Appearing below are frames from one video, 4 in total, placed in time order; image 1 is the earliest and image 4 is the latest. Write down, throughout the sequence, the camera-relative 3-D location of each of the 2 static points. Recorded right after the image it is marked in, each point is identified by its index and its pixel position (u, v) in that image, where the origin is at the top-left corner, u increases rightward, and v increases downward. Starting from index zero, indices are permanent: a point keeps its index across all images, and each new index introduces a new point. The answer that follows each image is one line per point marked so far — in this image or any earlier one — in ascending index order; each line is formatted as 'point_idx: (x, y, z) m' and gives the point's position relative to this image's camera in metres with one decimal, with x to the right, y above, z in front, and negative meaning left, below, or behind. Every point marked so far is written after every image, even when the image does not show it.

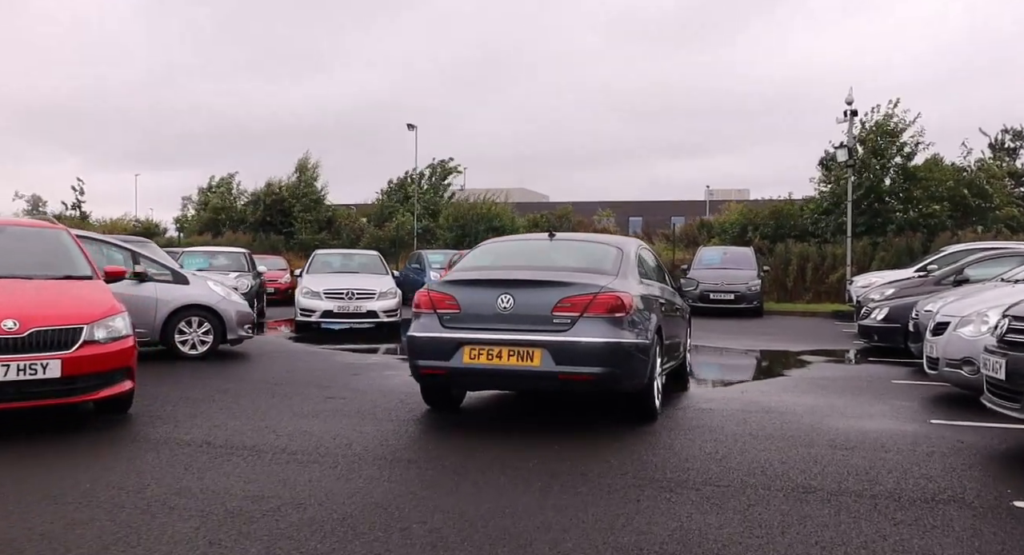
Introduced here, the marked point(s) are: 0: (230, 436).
0: (-1.9, -1.1, +5.7) m
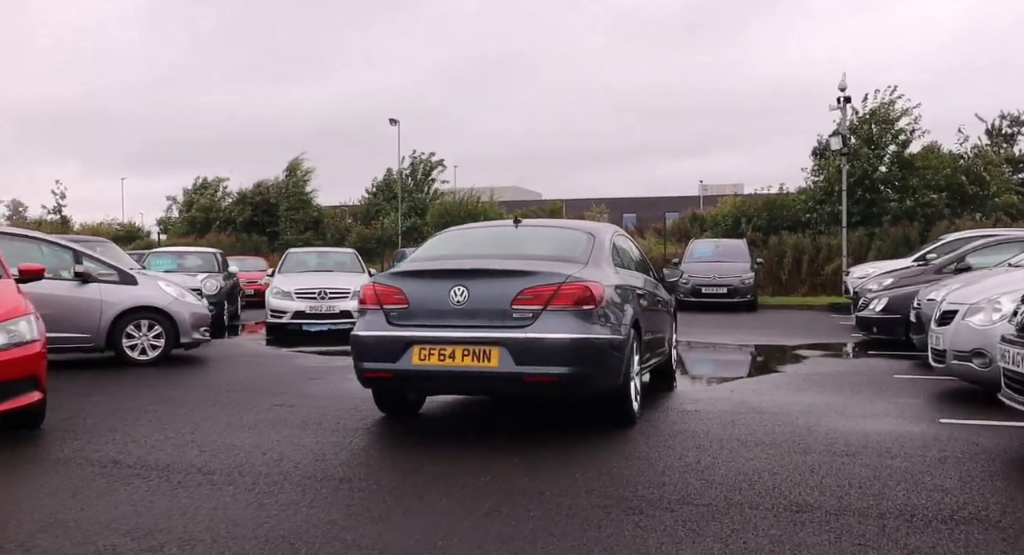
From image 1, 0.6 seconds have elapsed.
0: (-2.2, -1.0, +5.0) m
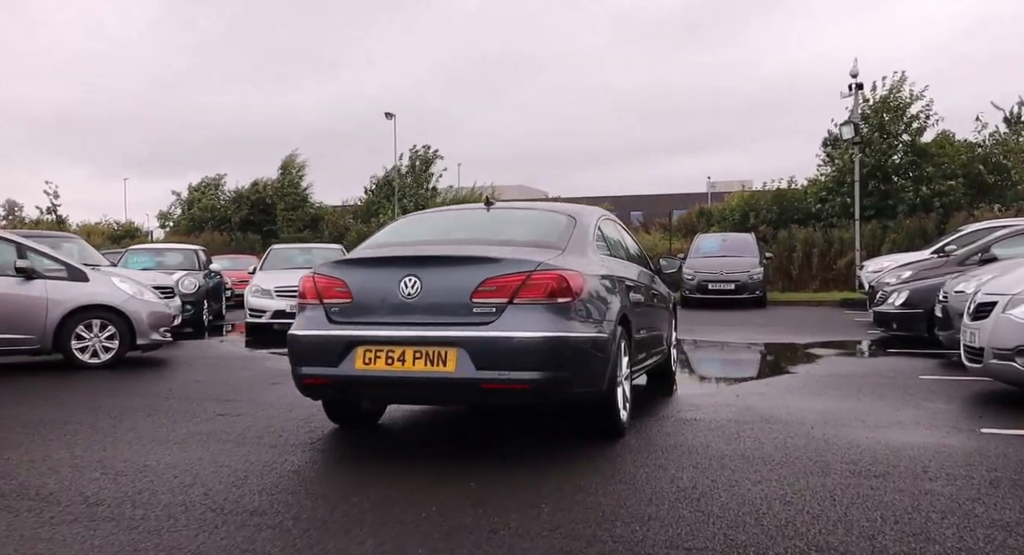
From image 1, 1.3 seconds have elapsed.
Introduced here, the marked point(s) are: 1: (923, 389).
0: (-2.4, -1.0, +4.2) m
1: (+3.3, -0.9, +6.7) m
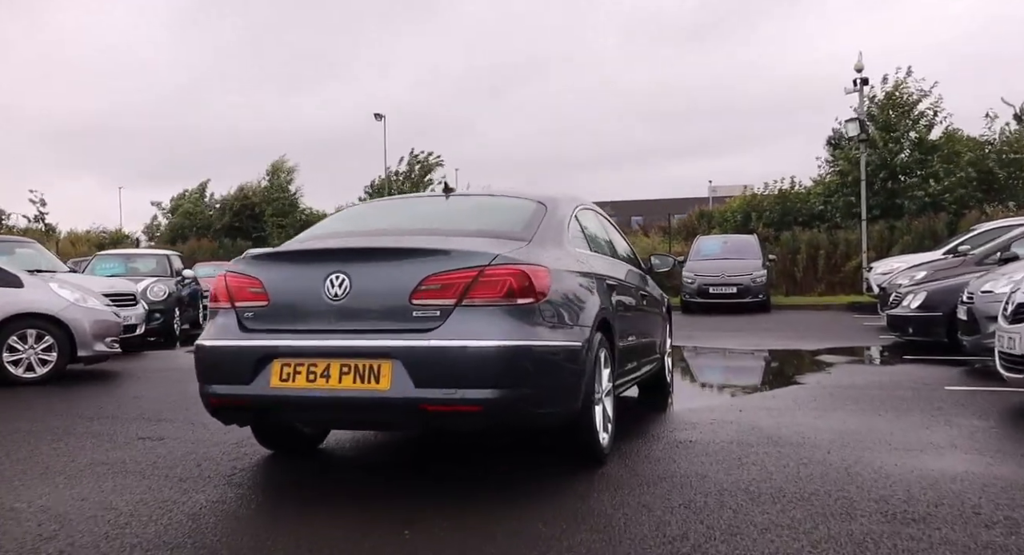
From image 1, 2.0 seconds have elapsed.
0: (-2.6, -1.0, +3.4) m
1: (+3.0, -0.9, +5.9) m
